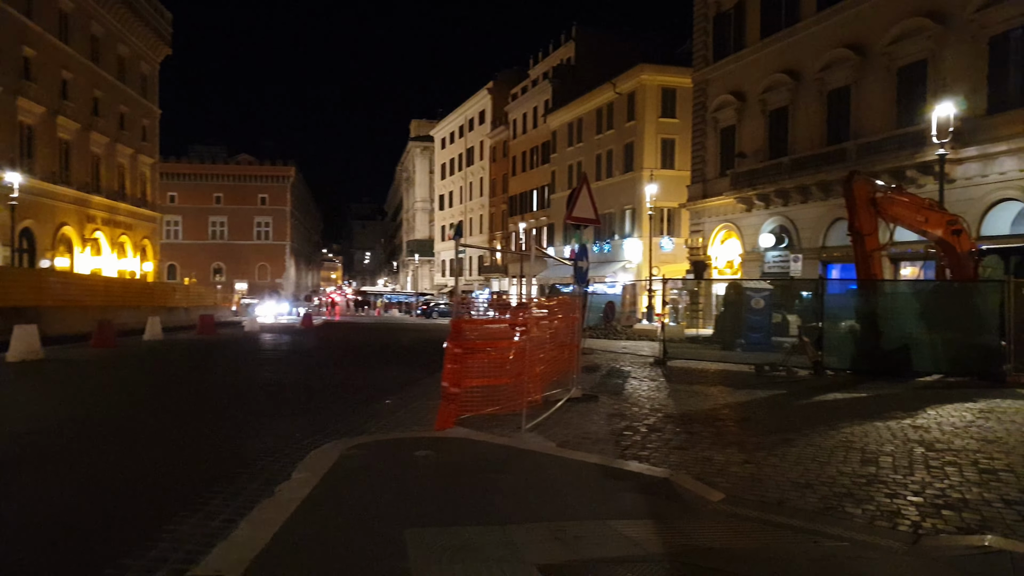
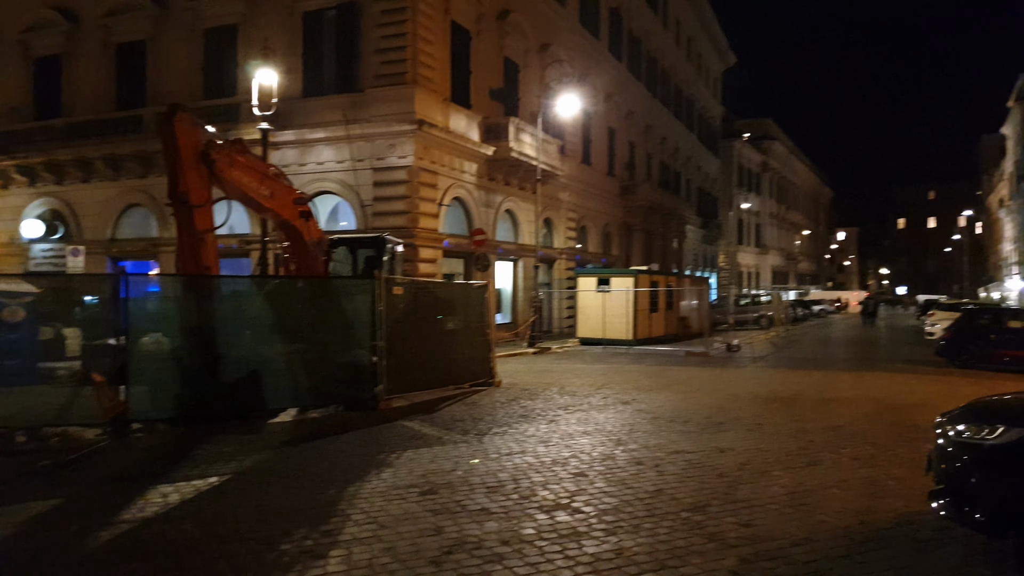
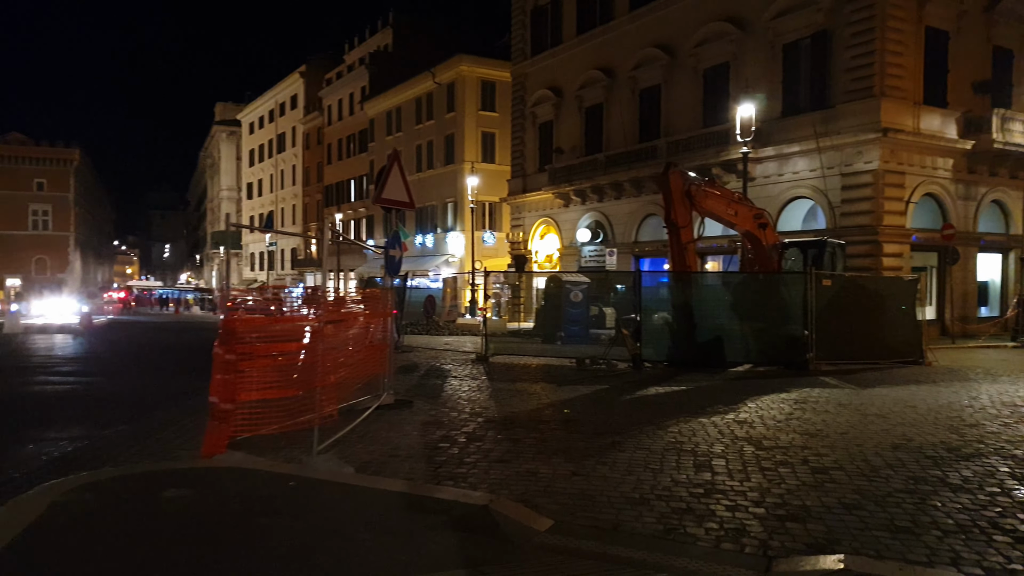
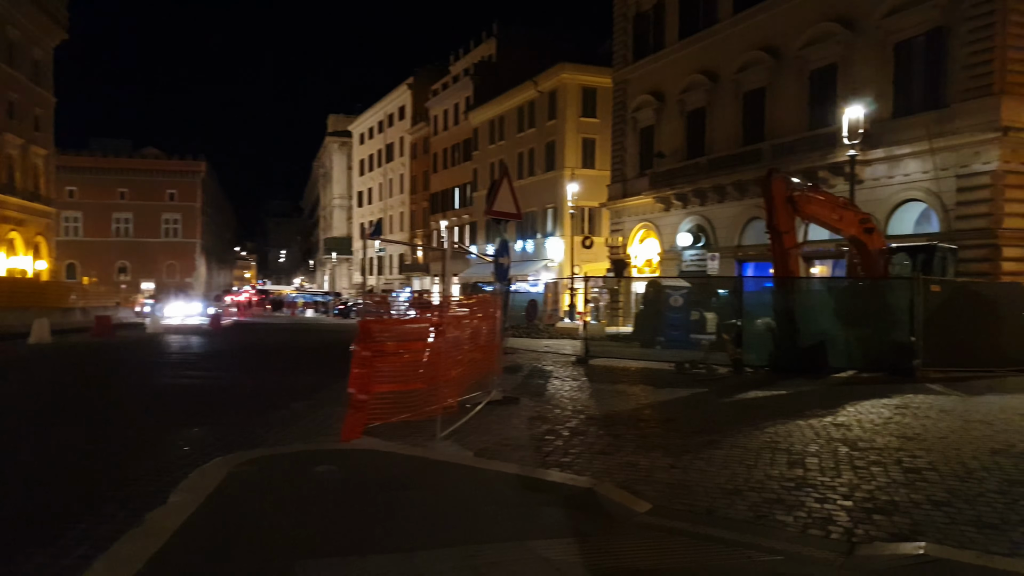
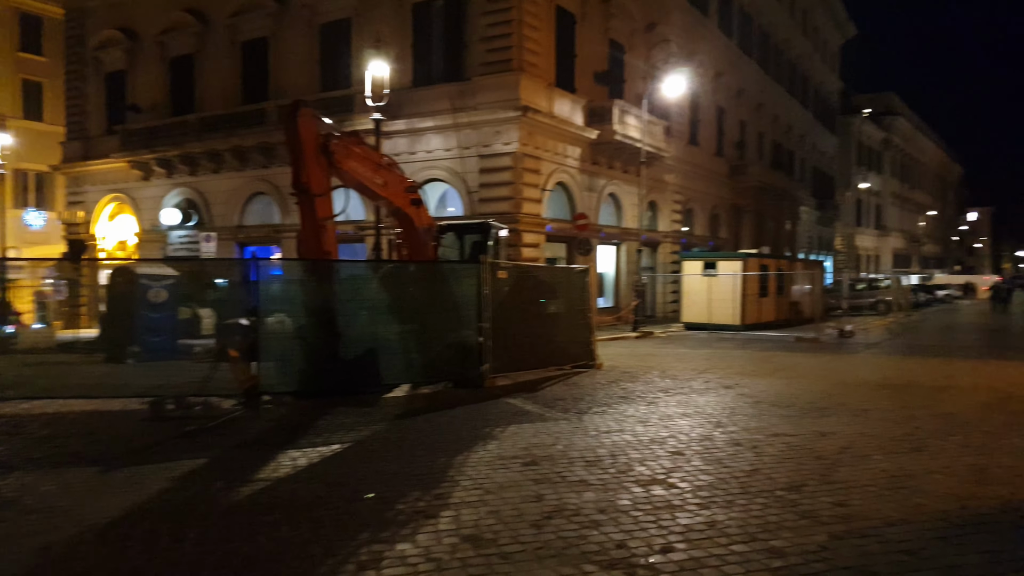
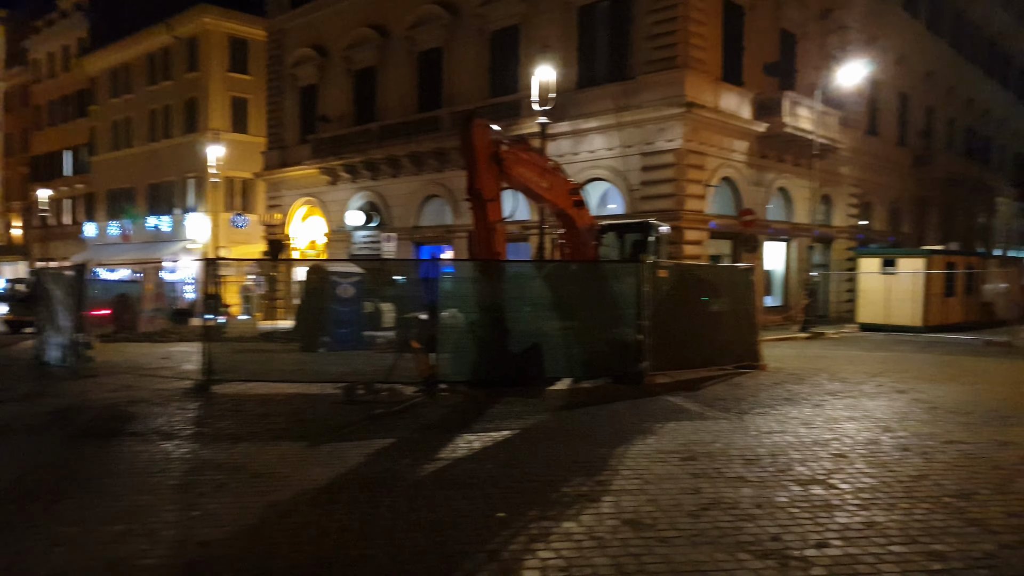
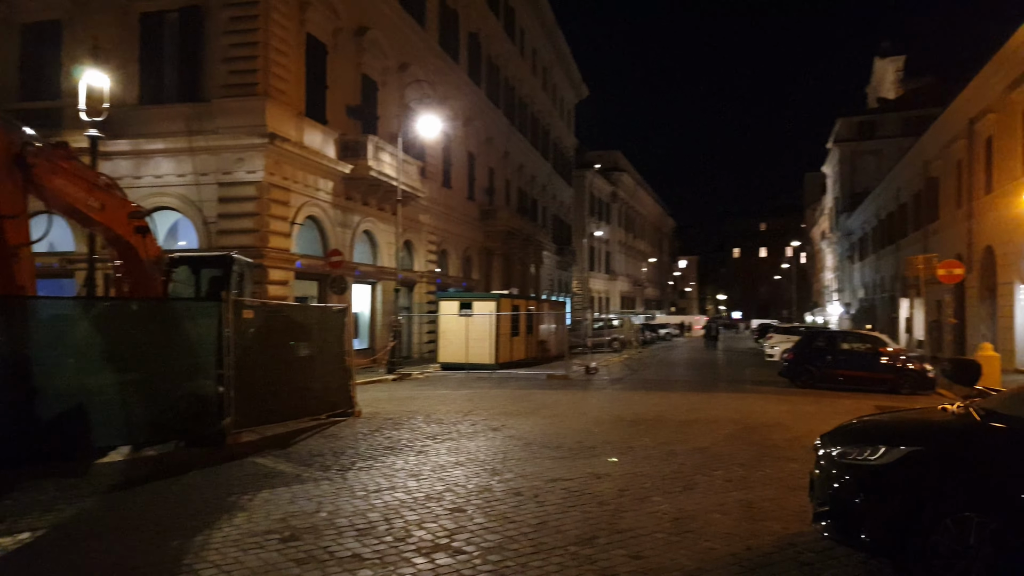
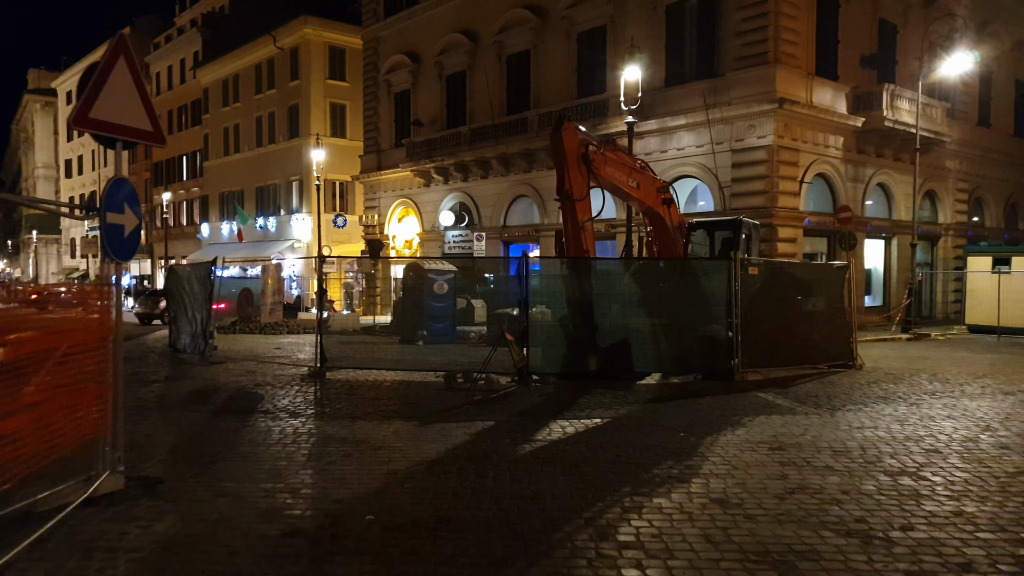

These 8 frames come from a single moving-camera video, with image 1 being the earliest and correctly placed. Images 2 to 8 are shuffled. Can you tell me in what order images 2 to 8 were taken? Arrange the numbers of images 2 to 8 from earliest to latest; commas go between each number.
4, 3, 8, 6, 5, 2, 7
